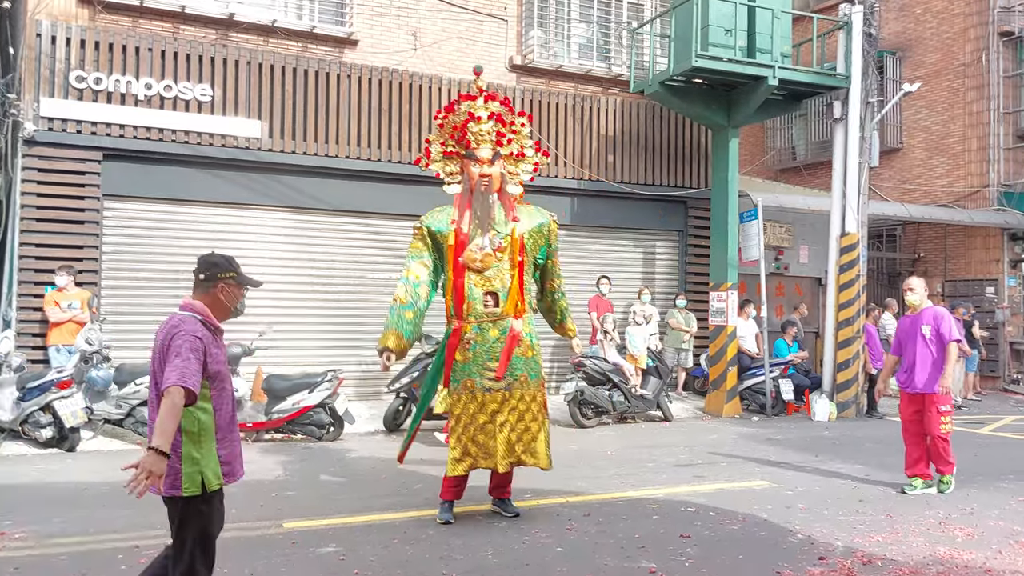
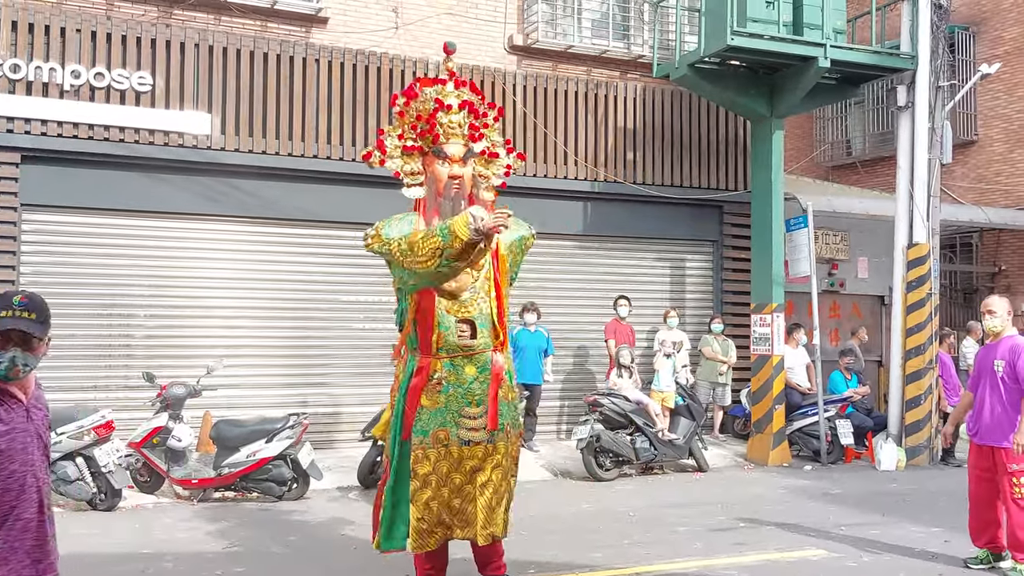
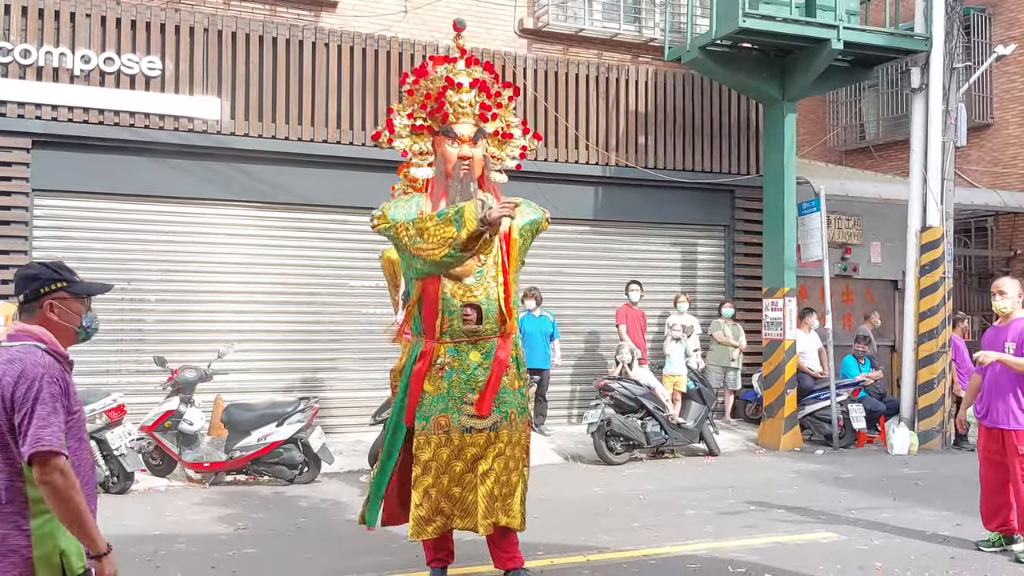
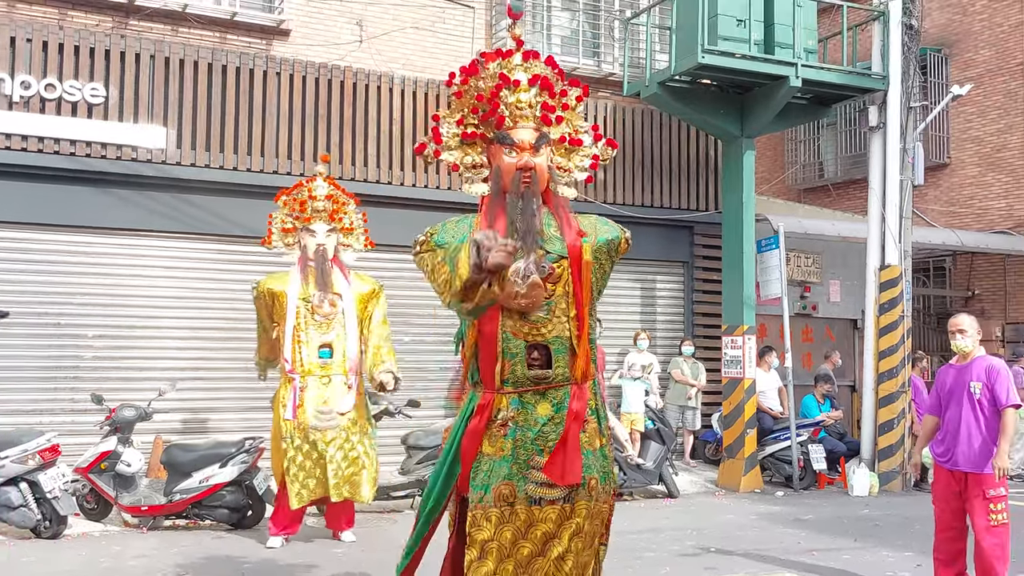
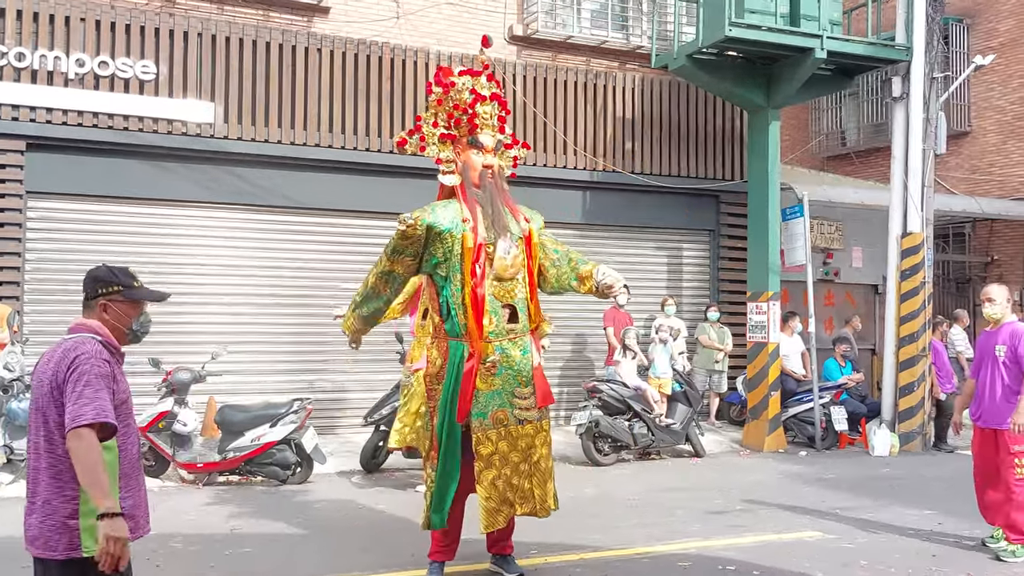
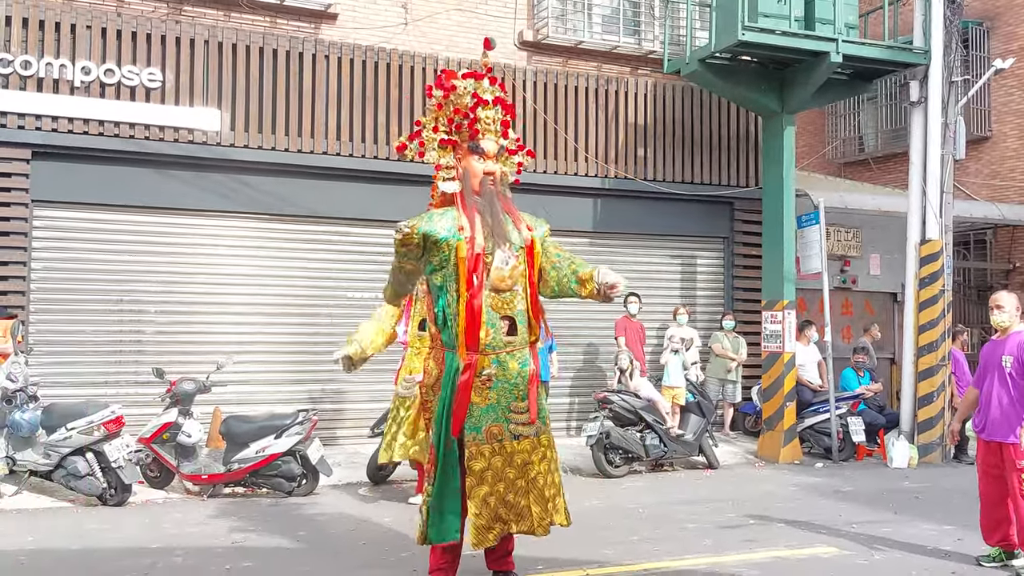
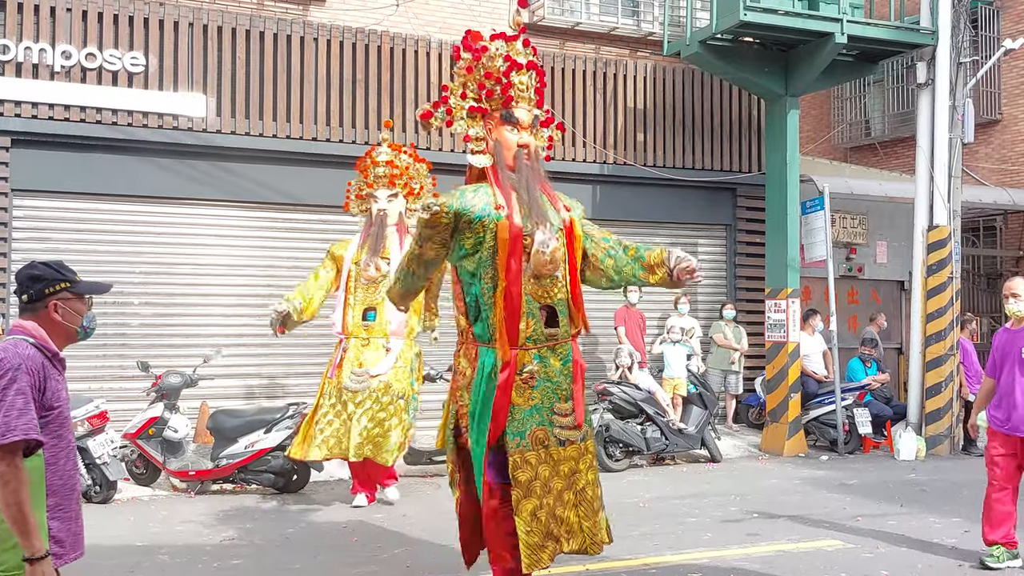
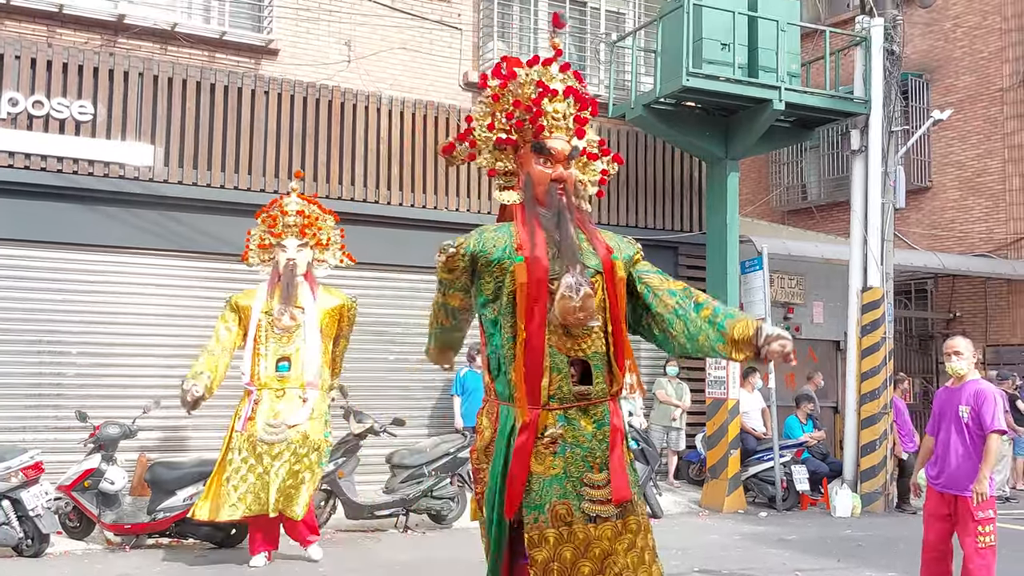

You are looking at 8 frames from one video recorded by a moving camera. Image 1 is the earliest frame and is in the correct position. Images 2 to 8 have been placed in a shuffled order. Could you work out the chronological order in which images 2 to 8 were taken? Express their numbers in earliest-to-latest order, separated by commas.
5, 2, 6, 3, 7, 4, 8
